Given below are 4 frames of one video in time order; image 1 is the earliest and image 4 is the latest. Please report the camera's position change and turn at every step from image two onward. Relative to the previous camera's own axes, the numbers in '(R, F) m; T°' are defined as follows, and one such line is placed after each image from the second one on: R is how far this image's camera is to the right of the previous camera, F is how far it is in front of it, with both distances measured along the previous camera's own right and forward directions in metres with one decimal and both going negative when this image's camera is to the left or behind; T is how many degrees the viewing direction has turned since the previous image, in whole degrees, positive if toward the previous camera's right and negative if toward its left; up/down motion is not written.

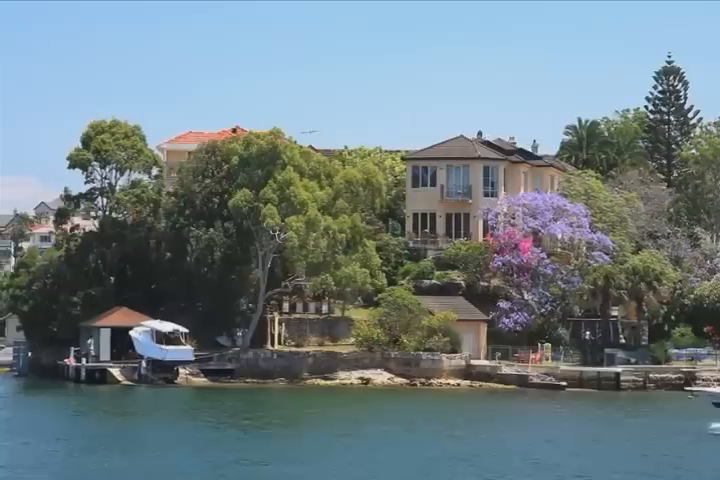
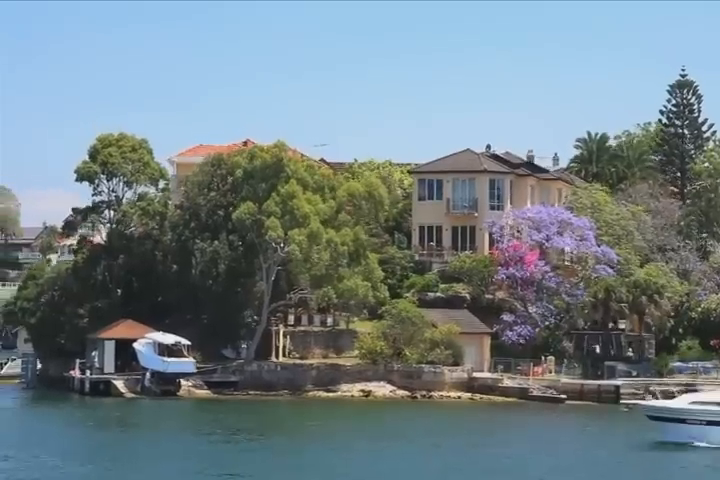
(+0.9, -0.3) m; -1°
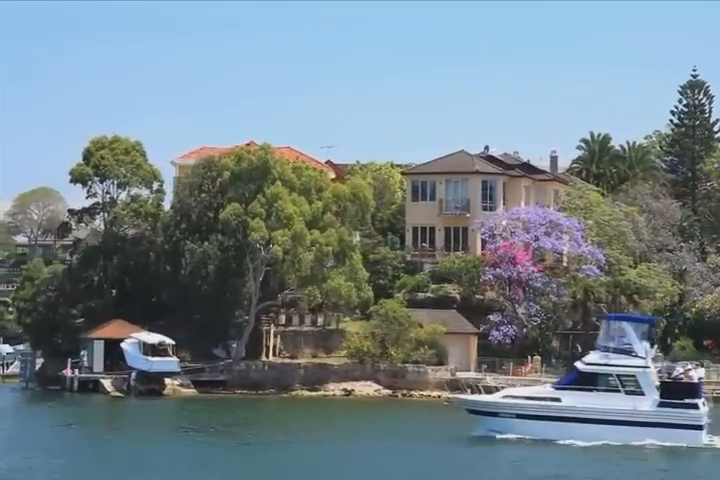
(+2.1, -0.7) m; -1°
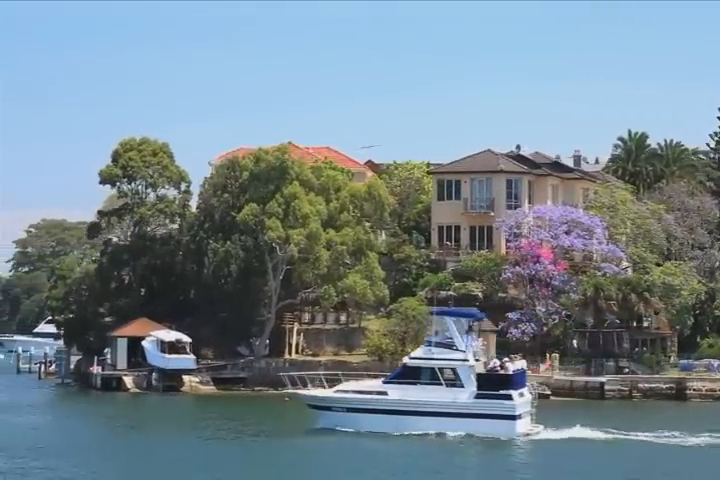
(+2.5, -0.8) m; -3°
